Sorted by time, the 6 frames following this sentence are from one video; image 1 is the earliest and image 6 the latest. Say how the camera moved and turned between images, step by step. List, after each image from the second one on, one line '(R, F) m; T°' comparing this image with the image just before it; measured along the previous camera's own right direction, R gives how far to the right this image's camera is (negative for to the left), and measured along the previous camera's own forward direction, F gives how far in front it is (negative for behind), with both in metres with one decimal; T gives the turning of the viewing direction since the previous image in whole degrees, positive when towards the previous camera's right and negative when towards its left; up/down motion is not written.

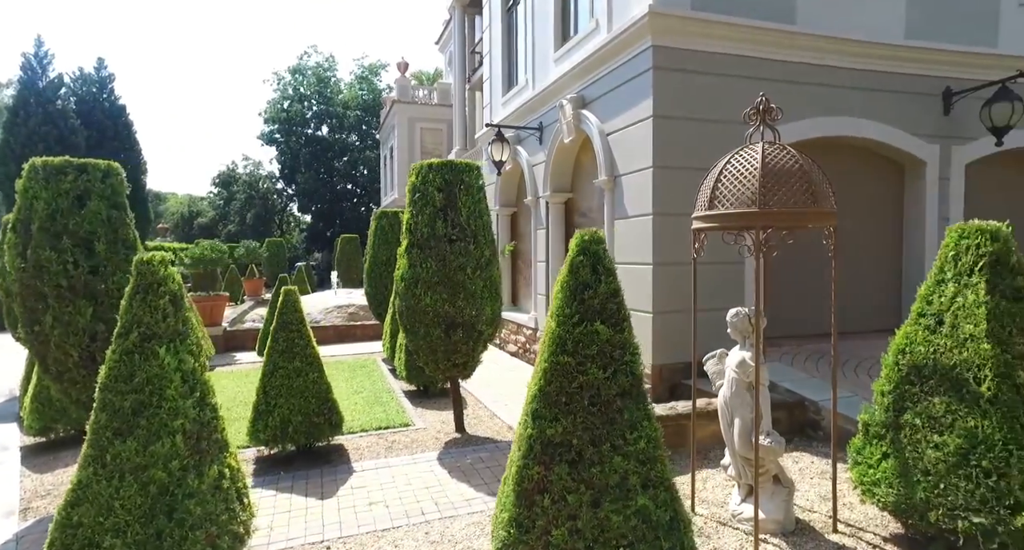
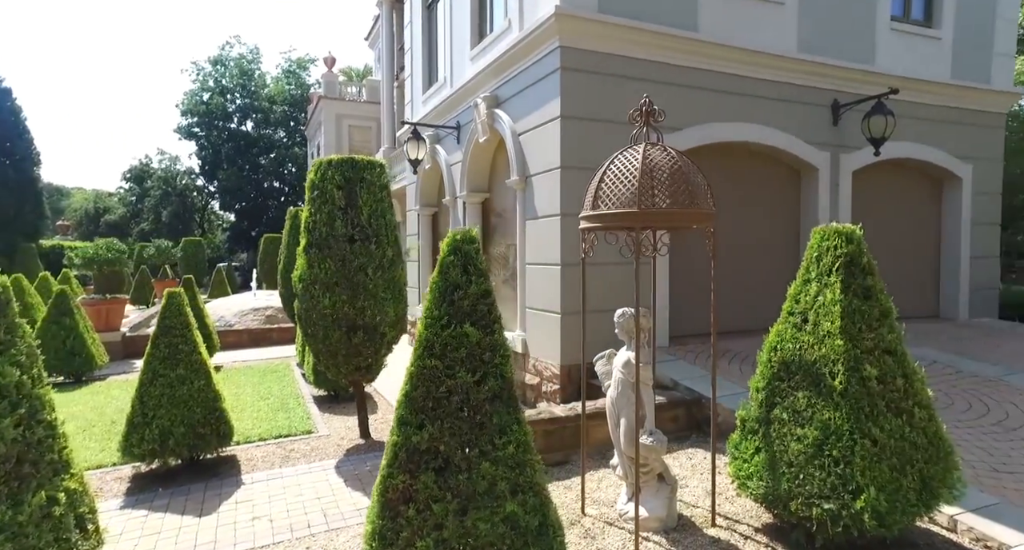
(+0.3, +0.1) m; +6°
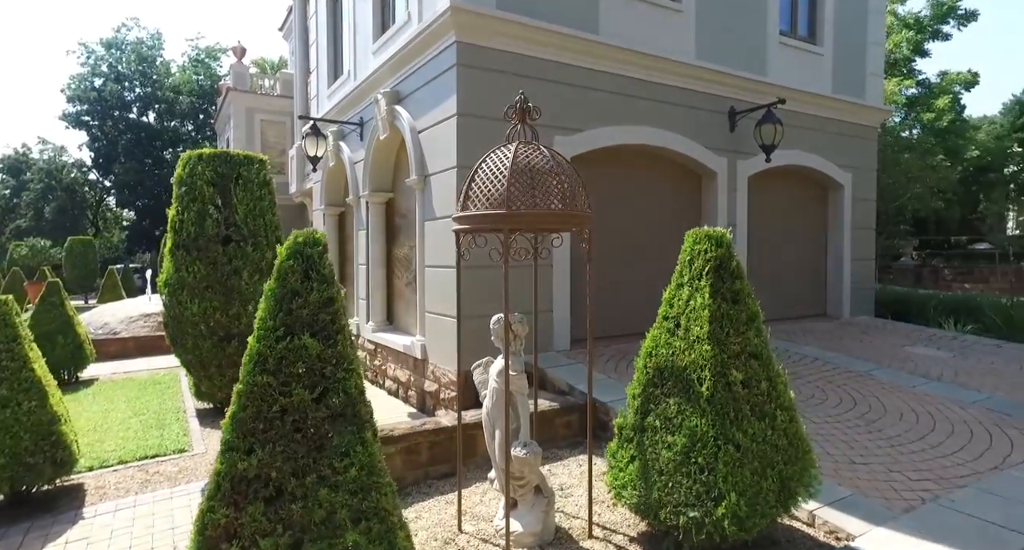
(+0.3, +0.2) m; +7°
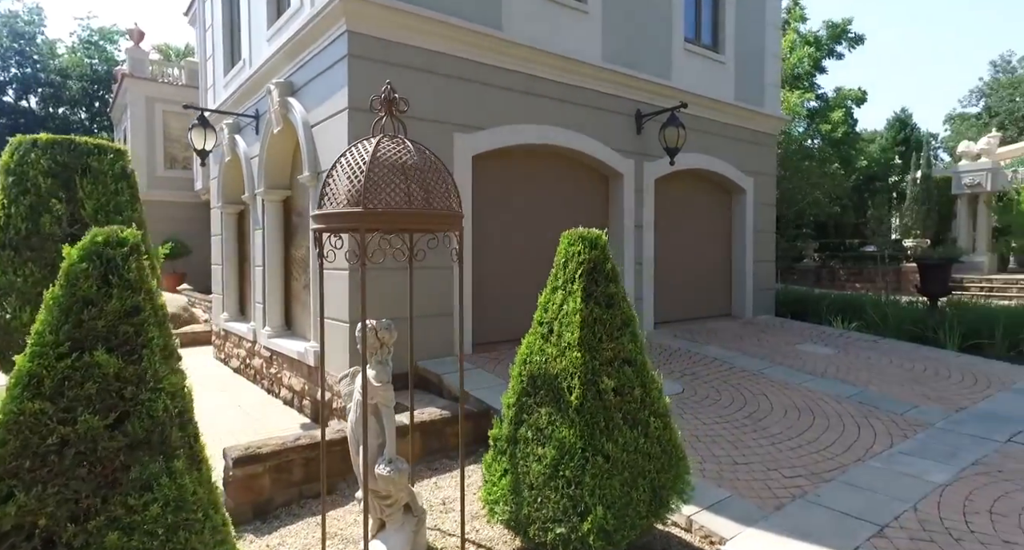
(+0.3, +0.2) m; +7°
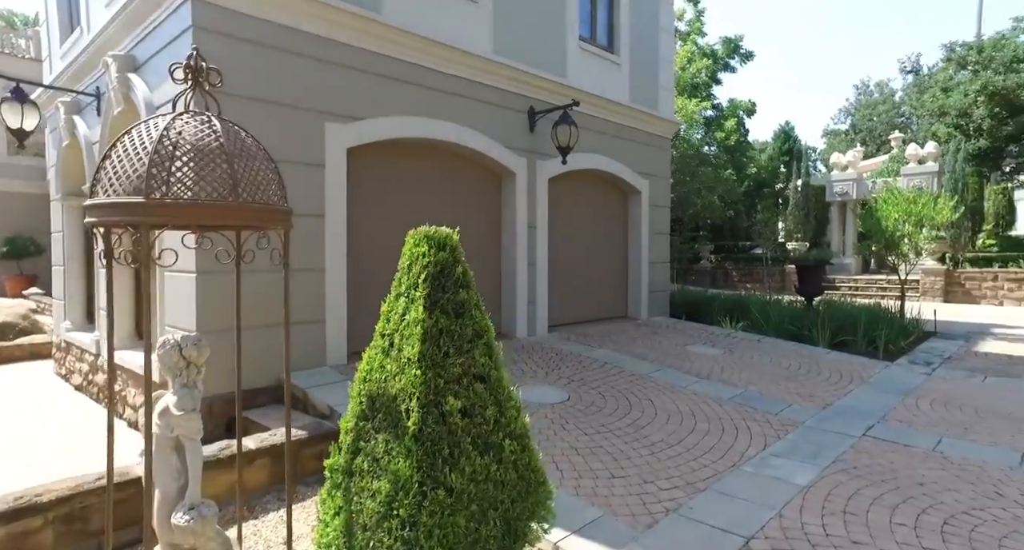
(+0.3, +0.3) m; +8°
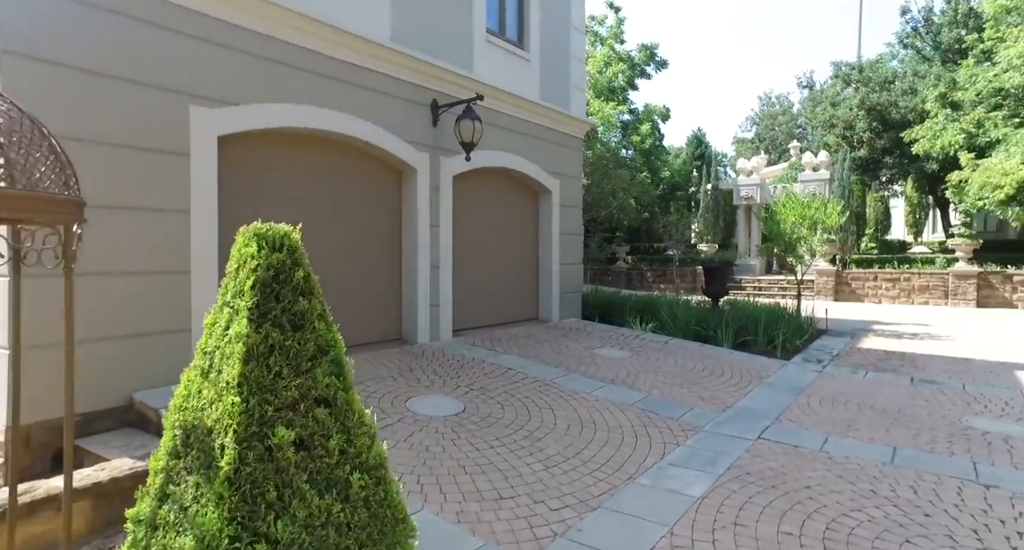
(+0.3, +0.3) m; +7°
